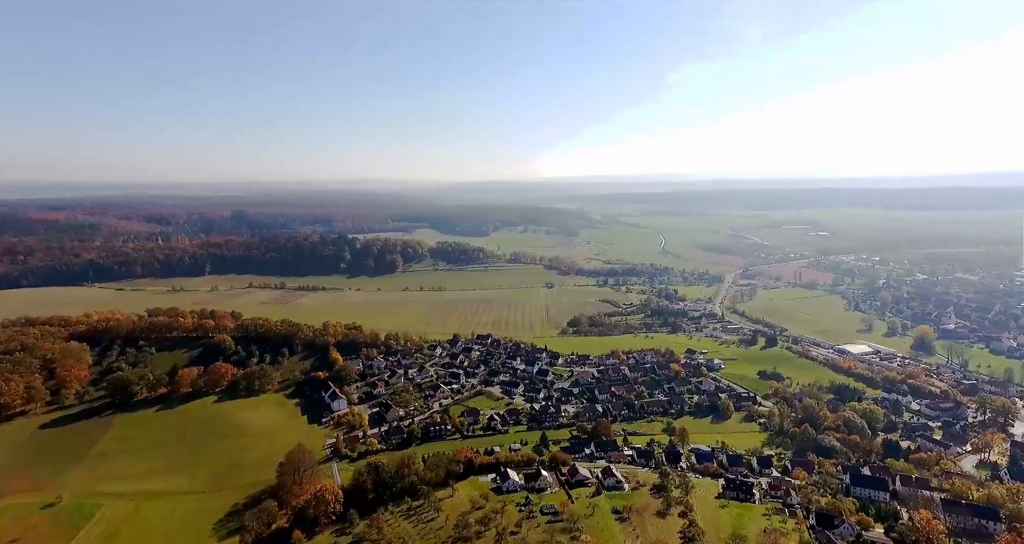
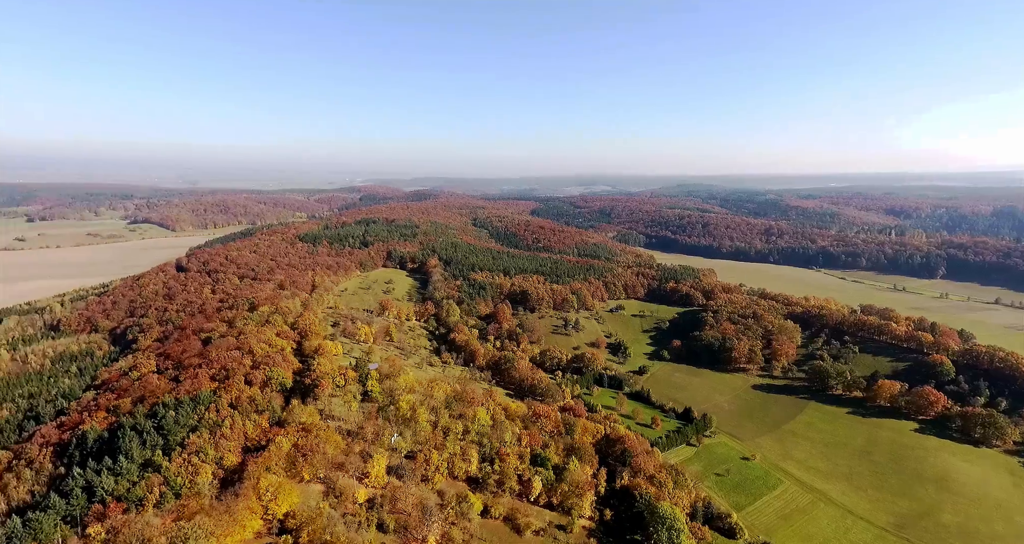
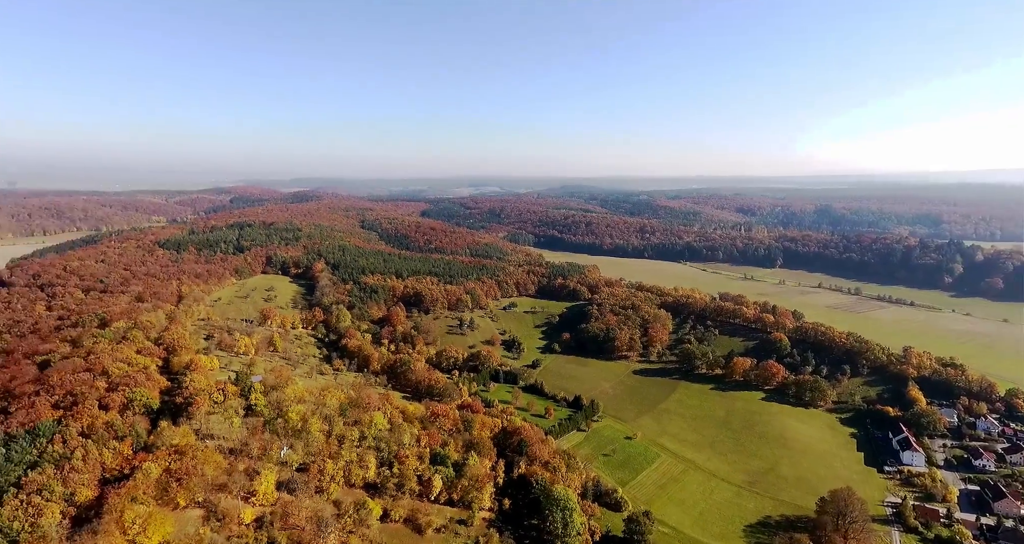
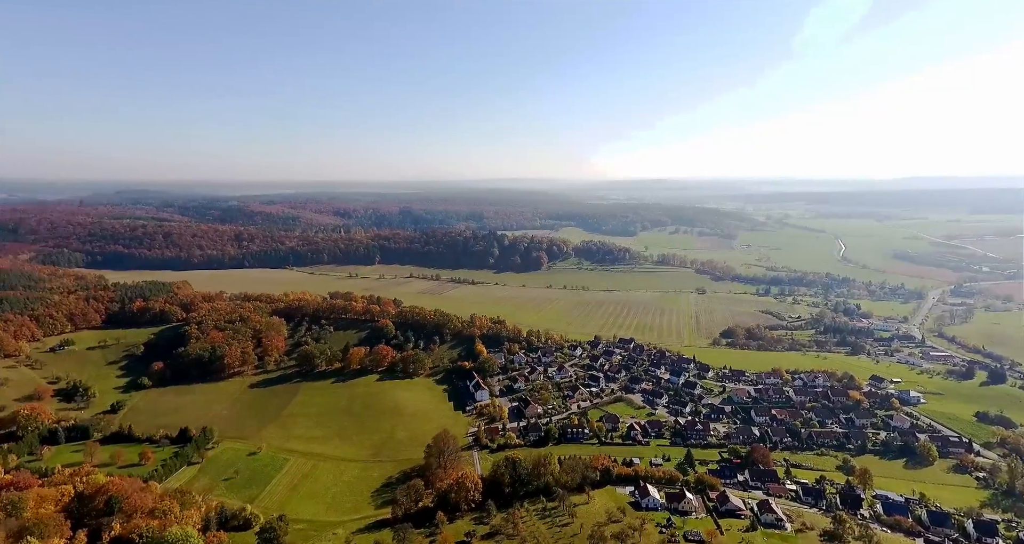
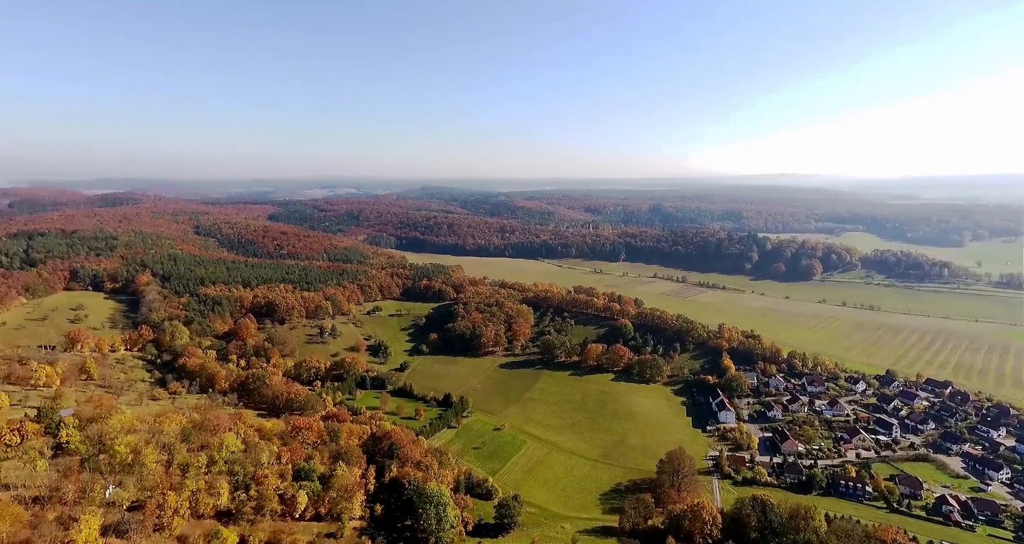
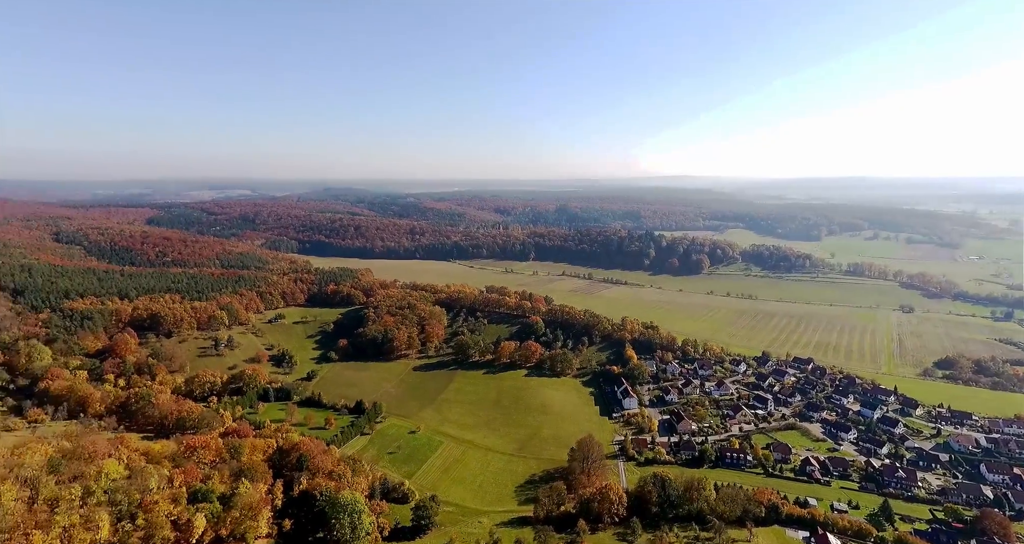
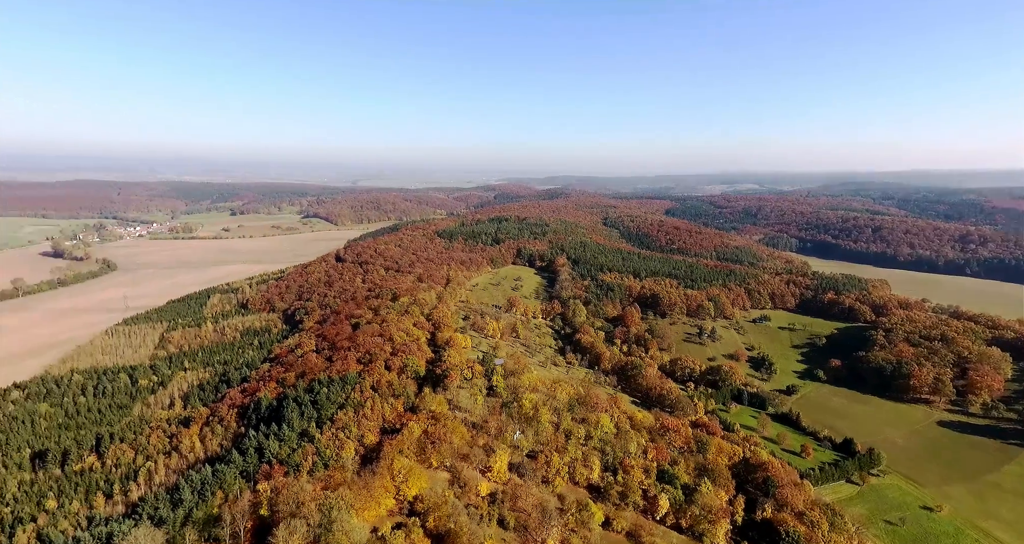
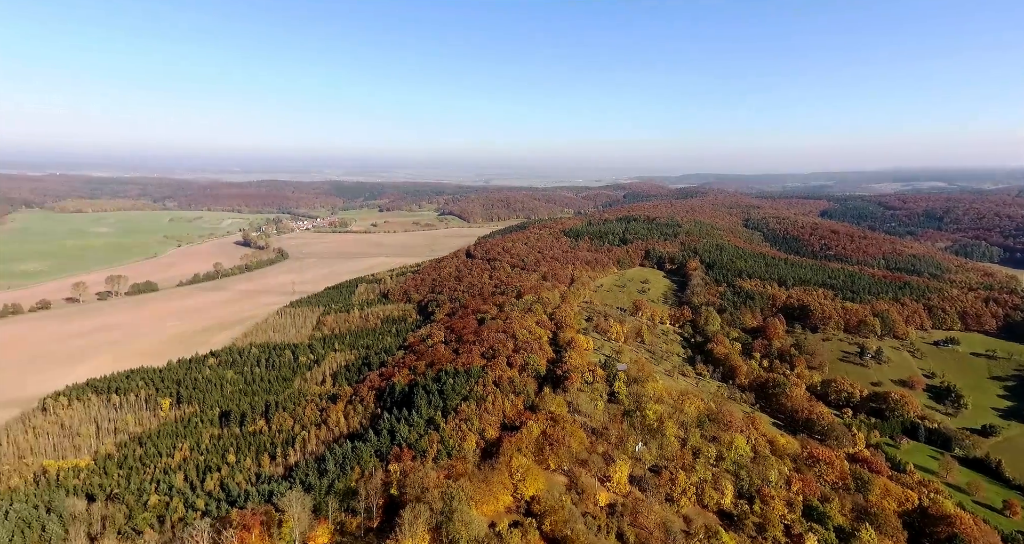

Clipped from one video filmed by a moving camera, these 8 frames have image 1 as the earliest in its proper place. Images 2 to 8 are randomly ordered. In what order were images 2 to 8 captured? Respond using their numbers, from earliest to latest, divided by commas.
4, 6, 5, 3, 2, 7, 8
